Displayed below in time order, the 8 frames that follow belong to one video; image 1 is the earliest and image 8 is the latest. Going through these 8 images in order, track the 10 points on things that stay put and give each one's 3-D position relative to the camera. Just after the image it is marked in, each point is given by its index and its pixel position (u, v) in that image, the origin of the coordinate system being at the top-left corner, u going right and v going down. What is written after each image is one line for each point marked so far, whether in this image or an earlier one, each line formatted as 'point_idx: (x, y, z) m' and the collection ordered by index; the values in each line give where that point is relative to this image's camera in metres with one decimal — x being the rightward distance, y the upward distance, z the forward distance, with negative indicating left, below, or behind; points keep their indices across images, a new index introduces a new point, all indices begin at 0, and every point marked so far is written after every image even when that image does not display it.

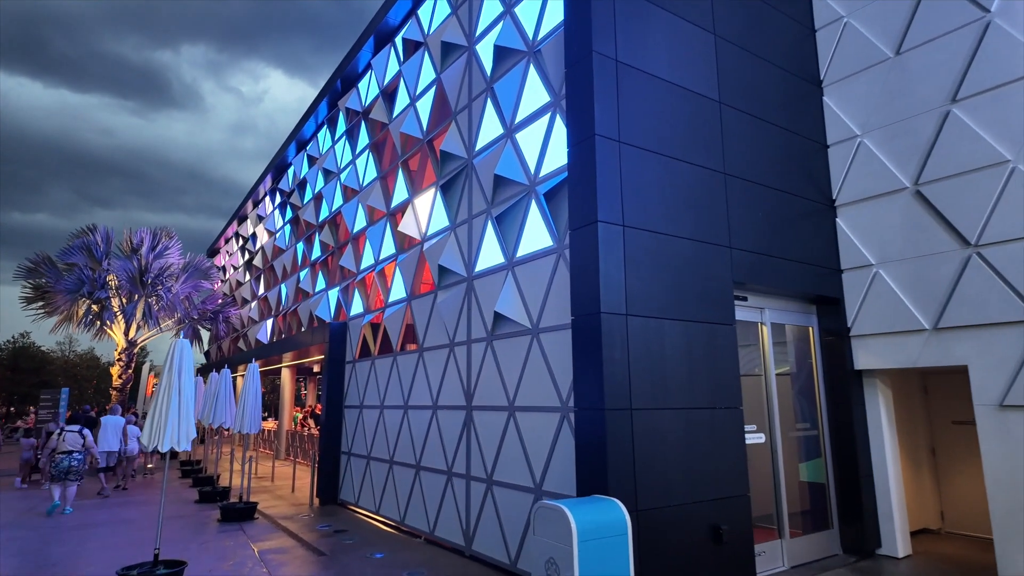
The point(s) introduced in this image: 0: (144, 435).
0: (-5.8, -2.3, +9.5) m
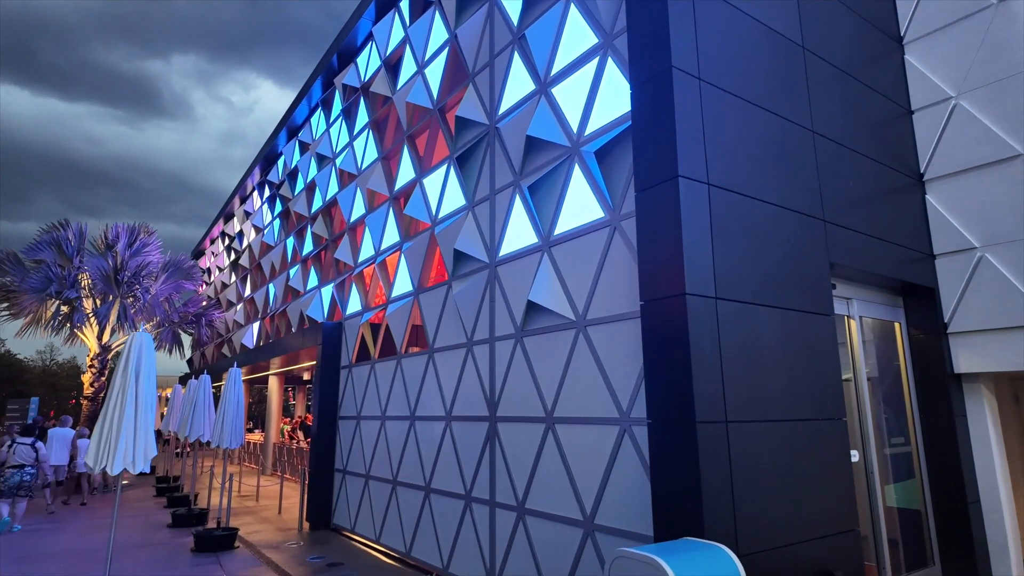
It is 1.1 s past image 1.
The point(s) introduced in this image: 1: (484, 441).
0: (-5.3, -2.1, +7.5) m
1: (-0.4, -2.3, +9.2) m
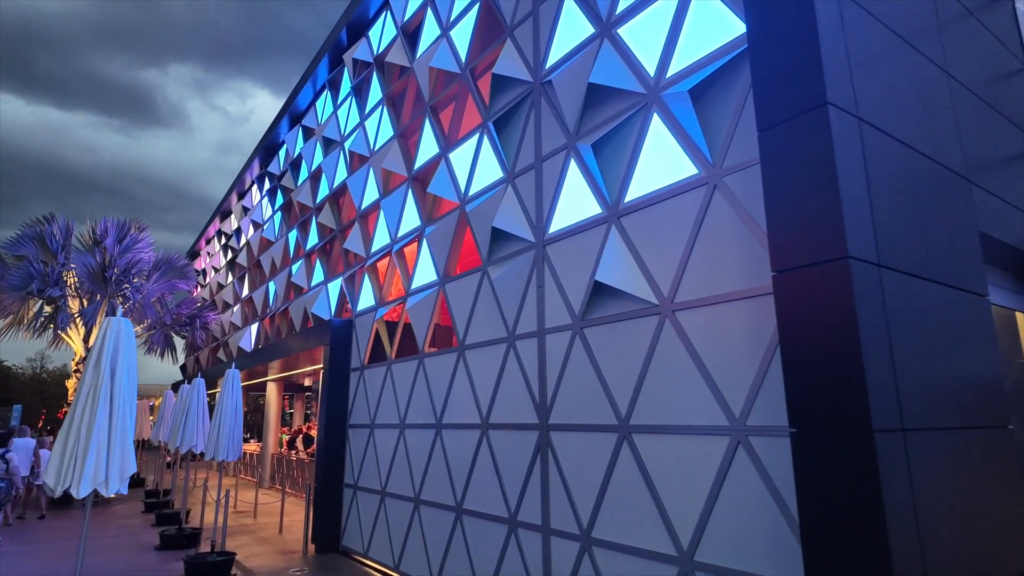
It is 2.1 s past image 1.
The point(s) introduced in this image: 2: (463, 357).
0: (-4.6, -1.8, +6.0) m
1: (+0.3, -2.1, +7.7) m
2: (-0.8, -1.1, +9.5) m
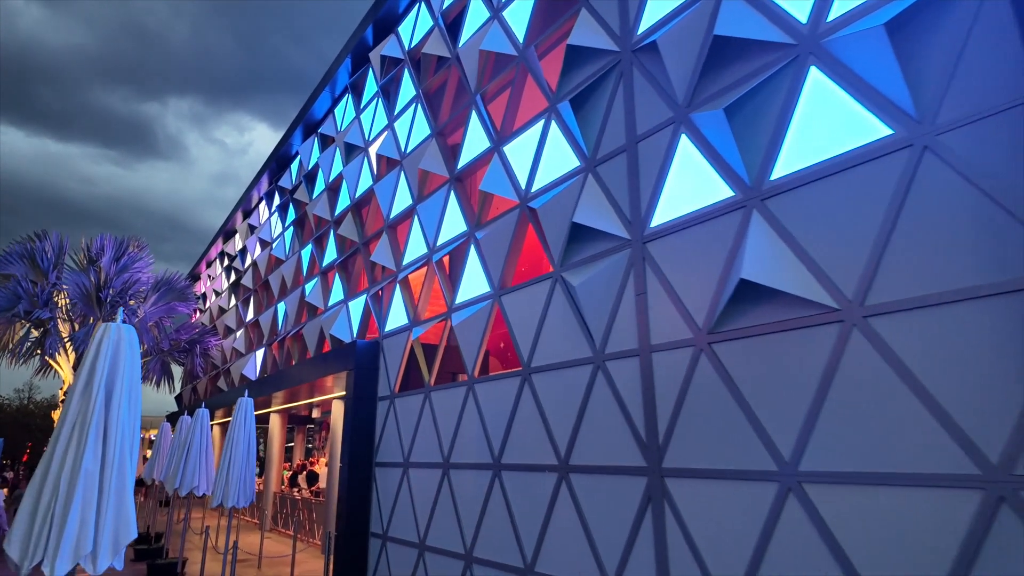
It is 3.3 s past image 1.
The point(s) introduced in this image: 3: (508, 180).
0: (-3.6, -1.8, +4.3) m
1: (+1.3, -2.2, +6.0) m
2: (+0.2, -1.2, +7.9) m
3: (-0.1, +1.6, +8.9) m
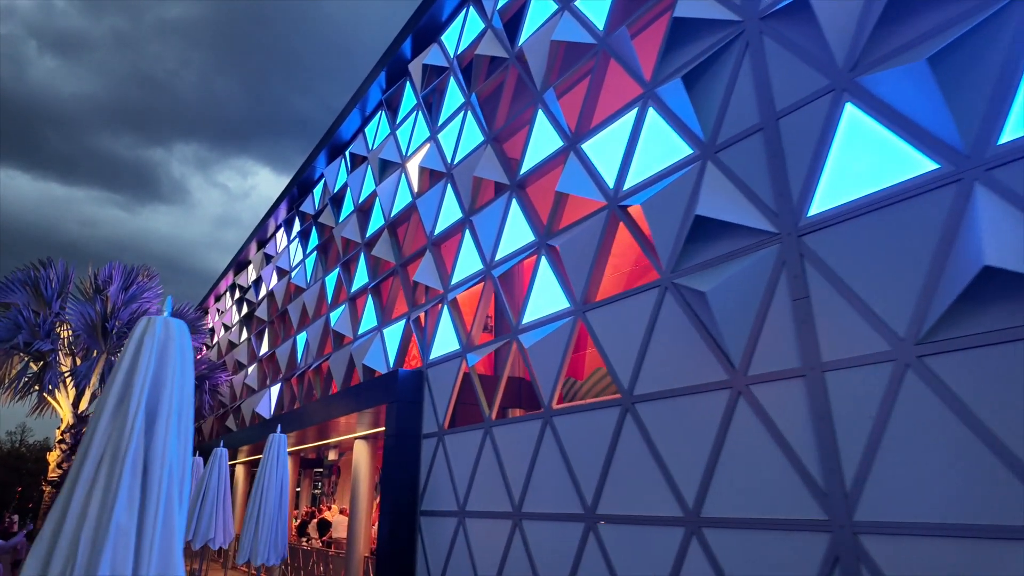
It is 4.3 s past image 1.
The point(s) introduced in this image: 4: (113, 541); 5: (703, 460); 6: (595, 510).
0: (-2.5, -1.7, +2.9) m
1: (+2.4, -2.2, +4.6) m
2: (+1.3, -1.4, +6.5) m
3: (+1.0, +1.4, +7.8) m
4: (-2.0, -1.3, +3.0) m
5: (+1.8, -1.6, +5.7) m
6: (+0.9, -2.5, +6.7) m
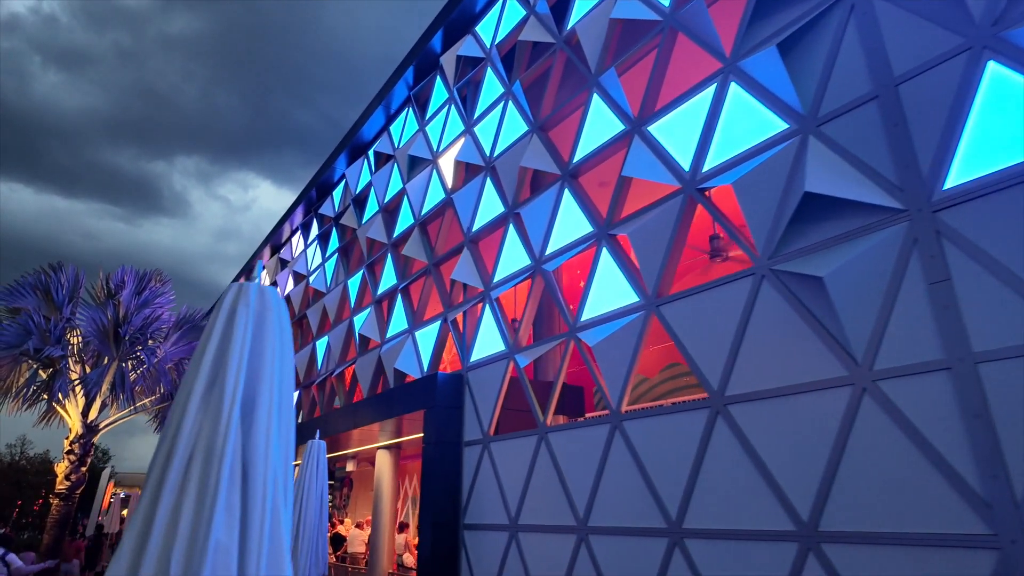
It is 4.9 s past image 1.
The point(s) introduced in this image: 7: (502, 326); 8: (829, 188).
0: (-1.7, -1.5, +2.3) m
1: (+3.1, -2.0, +4.0) m
2: (+2.1, -1.3, +5.9) m
3: (+1.8, +1.5, +7.2) m
4: (-1.3, -1.1, +2.4) m
5: (+2.6, -1.5, +5.0) m
6: (+1.7, -2.3, +6.0) m
7: (-0.2, -0.6, +9.6) m
8: (+2.8, +0.9, +5.3) m
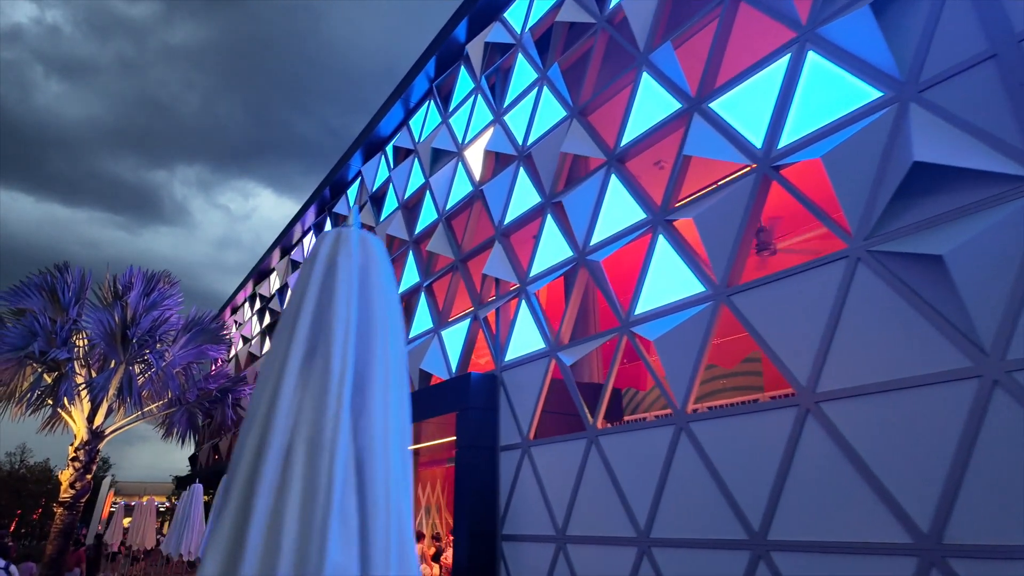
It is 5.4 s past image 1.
0: (-1.2, -1.3, +1.7) m
1: (+3.7, -1.9, +3.4) m
2: (+2.6, -1.1, +5.3) m
3: (+2.4, +1.6, +6.6) m
4: (-0.7, -0.9, +1.8) m
5: (+3.2, -1.3, +4.4) m
6: (+2.3, -2.2, +5.4) m
7: (+0.4, -0.5, +9.0) m
8: (+3.4, +1.0, +4.7) m
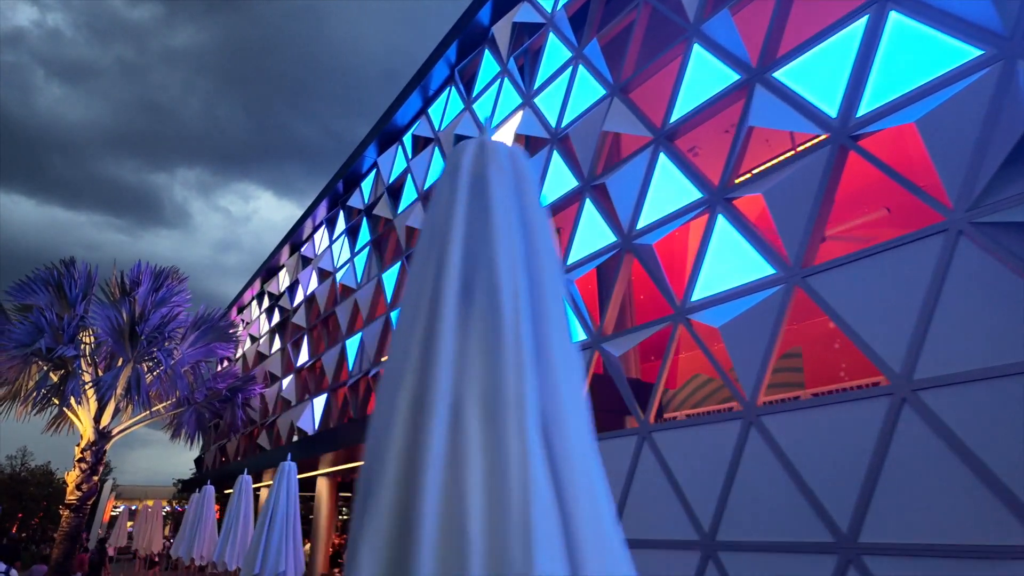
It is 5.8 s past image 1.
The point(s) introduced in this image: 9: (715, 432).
0: (-0.6, -1.1, +1.2) m
1: (+4.3, -1.7, +2.9) m
2: (+3.2, -0.9, +4.8) m
3: (+2.9, +1.8, +6.2) m
4: (-0.2, -0.7, +1.3) m
5: (+3.7, -1.1, +4.0) m
6: (+2.8, -2.0, +4.9) m
7: (+0.9, -0.4, +8.5) m
8: (+3.9, +1.2, +4.3) m
9: (+2.1, -1.5, +6.2) m
